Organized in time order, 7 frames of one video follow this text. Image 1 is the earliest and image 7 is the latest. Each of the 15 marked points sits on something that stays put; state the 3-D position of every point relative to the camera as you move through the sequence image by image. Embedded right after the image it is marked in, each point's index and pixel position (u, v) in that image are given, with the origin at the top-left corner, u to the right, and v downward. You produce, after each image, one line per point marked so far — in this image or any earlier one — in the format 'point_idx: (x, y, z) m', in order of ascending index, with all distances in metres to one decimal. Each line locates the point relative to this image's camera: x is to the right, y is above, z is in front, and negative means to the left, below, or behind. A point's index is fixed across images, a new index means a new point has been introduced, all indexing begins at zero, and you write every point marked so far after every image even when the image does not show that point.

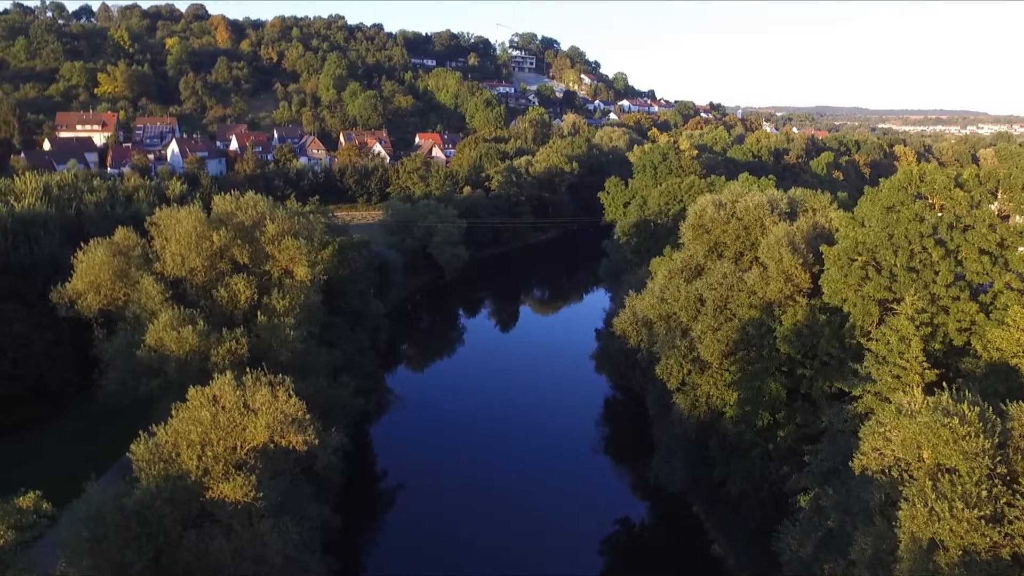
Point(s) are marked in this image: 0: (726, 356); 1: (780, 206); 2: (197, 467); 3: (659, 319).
0: (+4.0, -1.3, +14.8) m
1: (+5.7, +1.7, +16.9) m
2: (-3.7, -2.1, +9.4) m
3: (+3.1, -0.7, +16.6) m
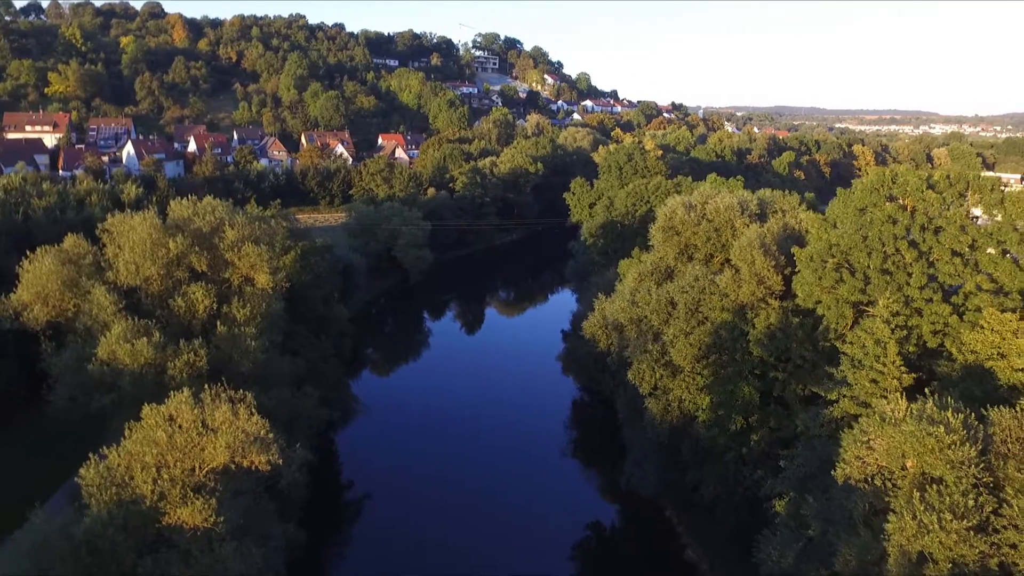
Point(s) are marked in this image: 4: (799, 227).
0: (+3.4, -1.3, +14.7) m
1: (+5.0, +1.7, +16.8) m
2: (-4.0, -2.3, +8.9) m
3: (+2.4, -0.7, +16.4) m
4: (+5.8, +1.2, +16.2) m
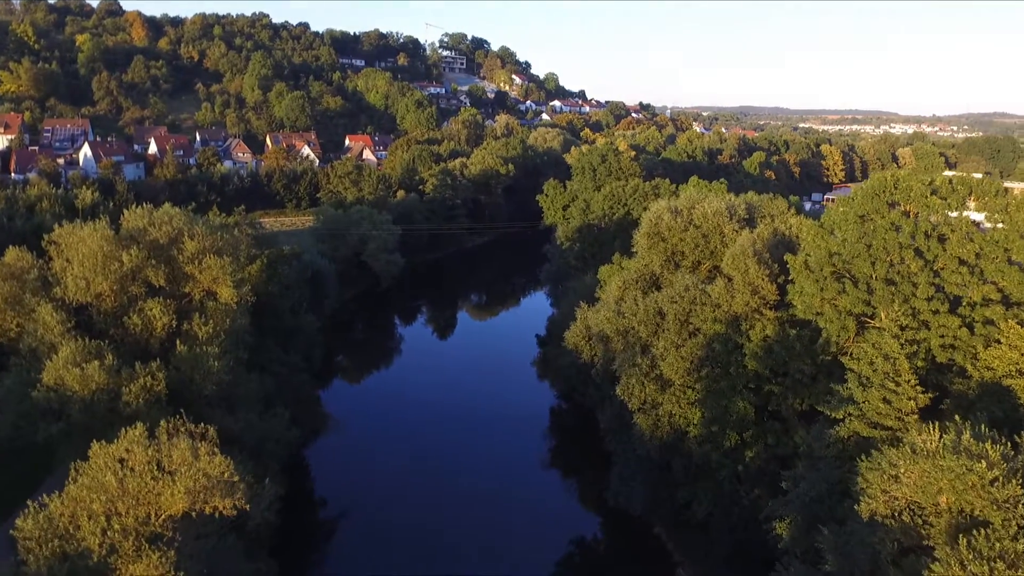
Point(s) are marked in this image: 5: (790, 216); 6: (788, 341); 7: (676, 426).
0: (+3.1, -1.5, +14.0) m
1: (+4.6, +1.5, +16.2) m
2: (-4.1, -2.5, +7.9) m
3: (+2.1, -0.9, +15.6) m
4: (+5.5, +1.1, +15.6) m
5: (+5.7, +1.5, +16.3) m
6: (+4.4, -0.8, +12.7) m
7: (+3.0, -2.5, +14.3) m
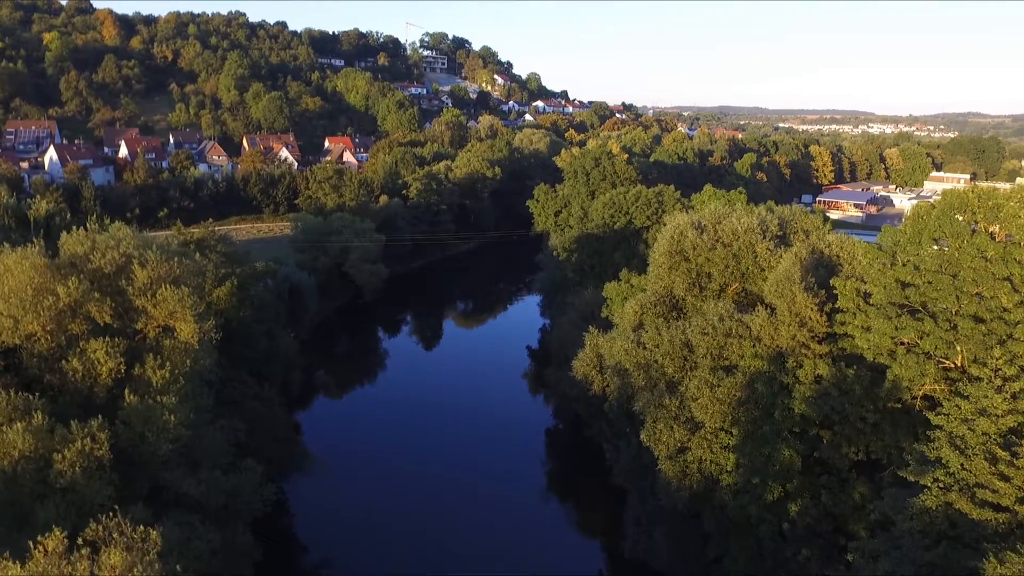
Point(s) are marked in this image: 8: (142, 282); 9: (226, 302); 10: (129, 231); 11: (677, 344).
0: (+3.3, -2.0, +12.1) m
1: (+4.7, +1.1, +14.4) m
2: (-3.8, -3.0, +5.9) m
3: (+2.2, -1.4, +13.8) m
4: (+5.5, +0.6, +13.8) m
5: (+5.8, +1.0, +14.5) m
6: (+4.6, -1.3, +10.9) m
7: (+3.1, -2.9, +12.4) m
8: (-5.4, +0.1, +11.6) m
9: (-5.9, -0.3, +16.3) m
10: (-6.1, +0.9, +12.7) m
11: (+2.7, -0.9, +13.2) m
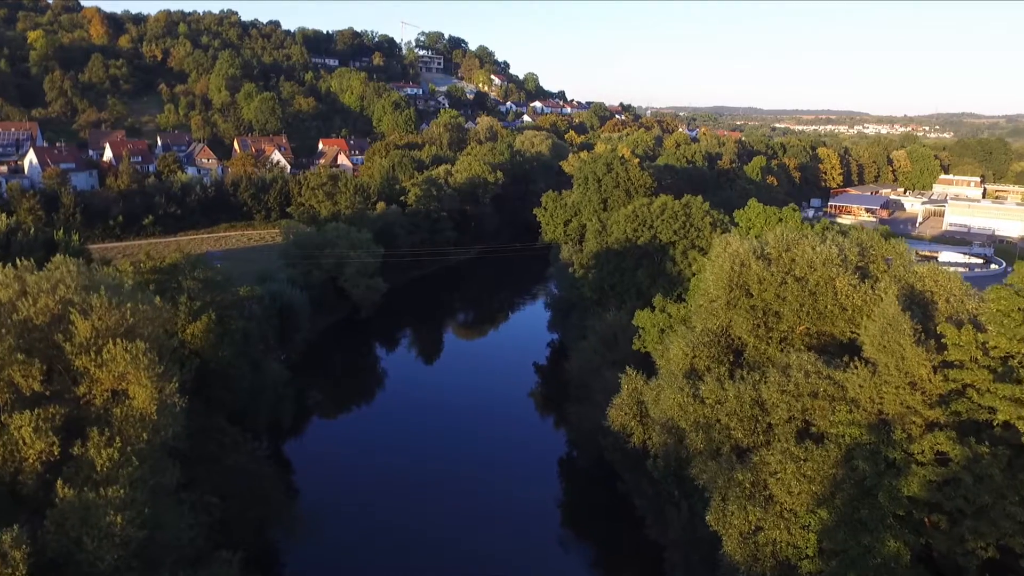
0: (+3.7, -2.6, +9.8) m
1: (+5.1, +0.5, +12.1) m
2: (-3.3, -3.6, +3.5) m
3: (+2.6, -2.0, +11.4) m
4: (+6.0, 0.0, +11.5) m
5: (+6.2, +0.4, +12.2) m
6: (+5.0, -1.9, +8.6) m
7: (+3.6, -3.6, +10.1) m
8: (-4.9, -0.5, +9.2) m
9: (-5.4, -0.9, +13.9) m
10: (-5.7, +0.3, +10.3) m
11: (+3.2, -1.5, +10.9) m
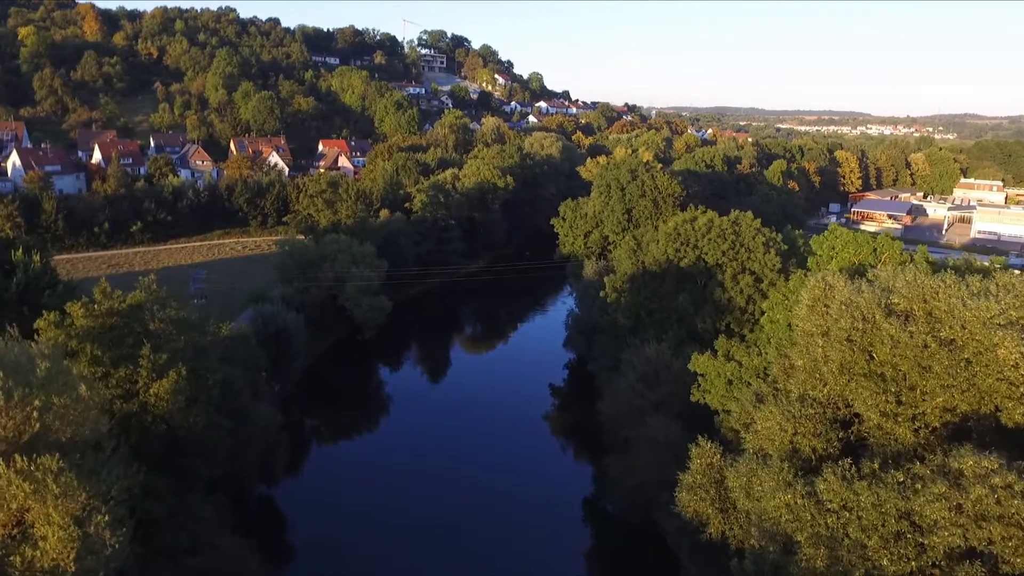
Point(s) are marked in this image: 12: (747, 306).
0: (+4.4, -3.3, +7.0) m
1: (+5.8, -0.3, +9.2) m
2: (-2.7, -4.3, +0.7) m
3: (+3.2, -2.7, +8.6) m
4: (+6.6, -0.7, +8.7) m
5: (+6.8, -0.3, +9.4) m
6: (+5.7, -2.6, +5.7) m
7: (+4.2, -4.3, +7.2) m
8: (-4.3, -1.2, +6.4) m
9: (-4.8, -1.6, +11.1) m
10: (-5.0, -0.4, +7.5) m
11: (+3.8, -2.3, +8.0) m
12: (+5.6, -0.4, +19.0) m
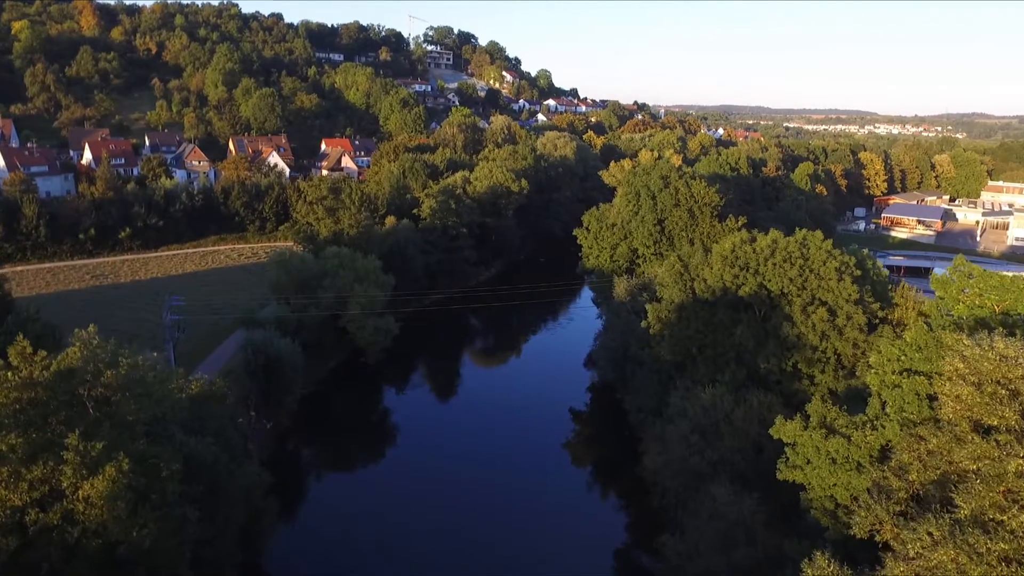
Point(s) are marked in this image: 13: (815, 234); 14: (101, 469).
0: (+4.9, -4.1, +4.0) m
1: (+6.4, -1.0, +6.2) m
2: (-2.1, -5.1, -2.3) m
3: (+3.8, -3.5, +5.6) m
4: (+7.2, -1.5, +5.7) m
5: (+7.4, -1.1, +6.4) m
6: (+6.2, -3.4, +2.7) m
7: (+4.7, -5.0, +4.3) m
8: (-3.7, -1.9, +3.5) m
9: (-4.2, -2.3, +8.1) m
10: (-4.4, -1.1, +4.6) m
11: (+4.4, -3.0, +5.0) m
12: (+6.2, -1.1, +16.0) m
13: (+6.8, +1.2, +18.2) m
14: (-4.4, -1.9, +8.4) m
